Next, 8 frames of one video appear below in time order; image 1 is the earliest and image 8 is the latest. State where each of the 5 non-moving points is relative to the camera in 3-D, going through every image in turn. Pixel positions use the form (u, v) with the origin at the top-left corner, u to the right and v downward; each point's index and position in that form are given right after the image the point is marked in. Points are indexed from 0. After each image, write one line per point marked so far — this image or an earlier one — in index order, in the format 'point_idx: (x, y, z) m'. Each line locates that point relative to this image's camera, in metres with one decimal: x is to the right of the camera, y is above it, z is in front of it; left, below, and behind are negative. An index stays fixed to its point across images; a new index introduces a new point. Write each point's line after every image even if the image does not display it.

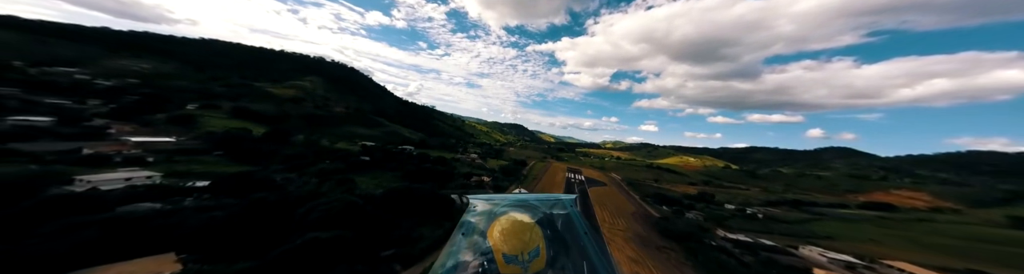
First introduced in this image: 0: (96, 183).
0: (-30.4, -3.4, +16.6) m
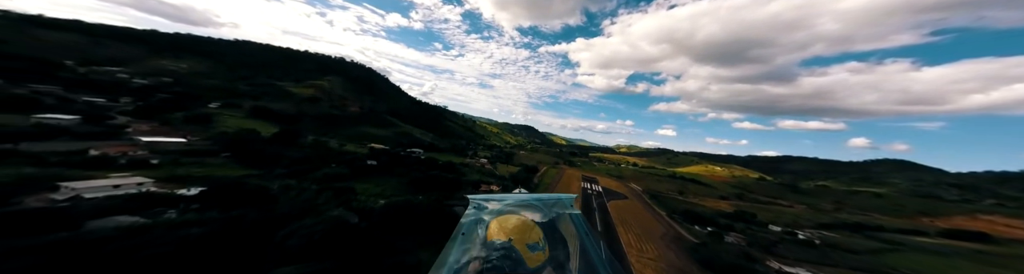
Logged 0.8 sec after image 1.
0: (-29.4, -3.7, +15.5) m
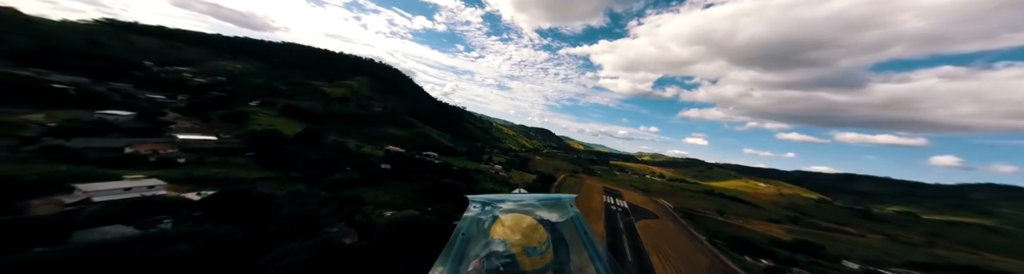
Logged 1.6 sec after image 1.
0: (-28.4, -3.8, +15.4) m
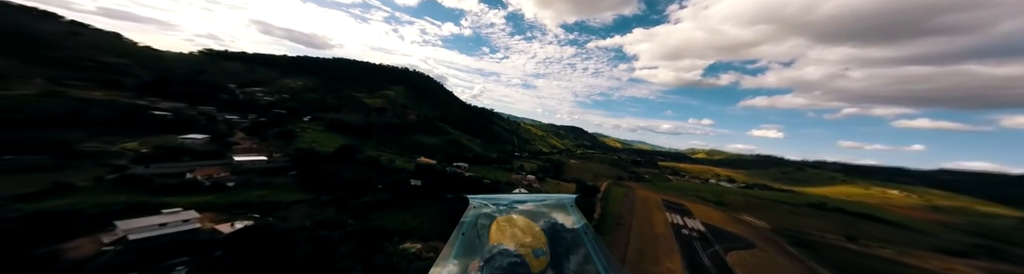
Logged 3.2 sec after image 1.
0: (-25.4, -6.3, +15.1) m
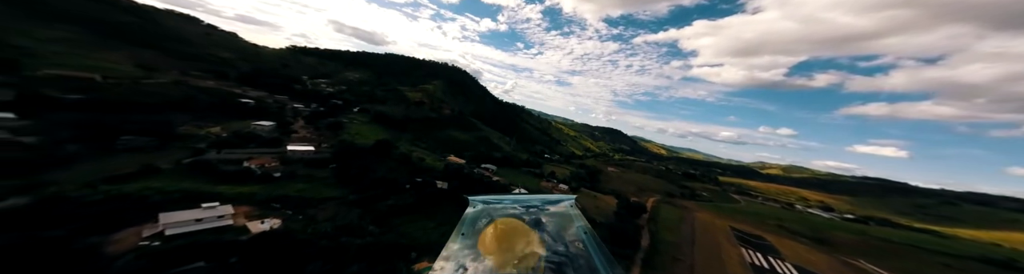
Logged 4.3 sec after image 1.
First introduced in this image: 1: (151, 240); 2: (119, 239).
0: (-23.4, -6.0, +15.5) m
1: (-21.7, -6.4, +13.7) m
2: (-22.9, -6.2, +13.2) m
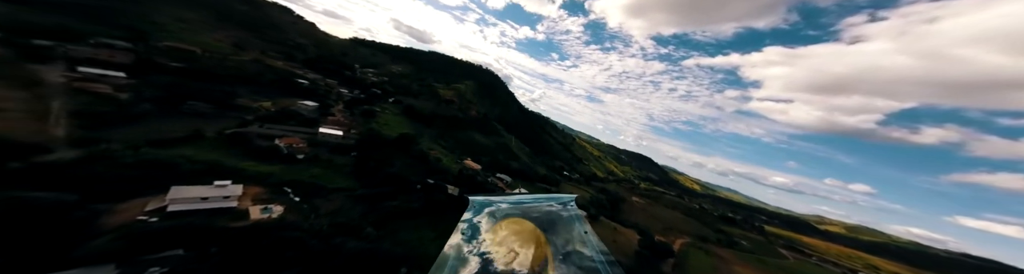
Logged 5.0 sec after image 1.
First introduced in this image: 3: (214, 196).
0: (-23.2, -4.3, +15.7) m
1: (-21.8, -4.8, +13.8) m
2: (-23.0, -4.5, +13.4) m
3: (-22.2, -4.4, +17.1) m
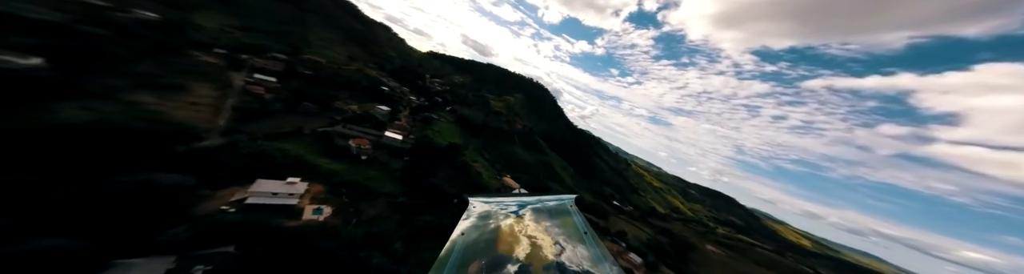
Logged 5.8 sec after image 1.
0: (-21.0, -4.5, +18.6) m
1: (-20.1, -5.0, +16.4) m
2: (-21.3, -4.5, +16.3) m
3: (-19.7, -4.7, +19.7) m
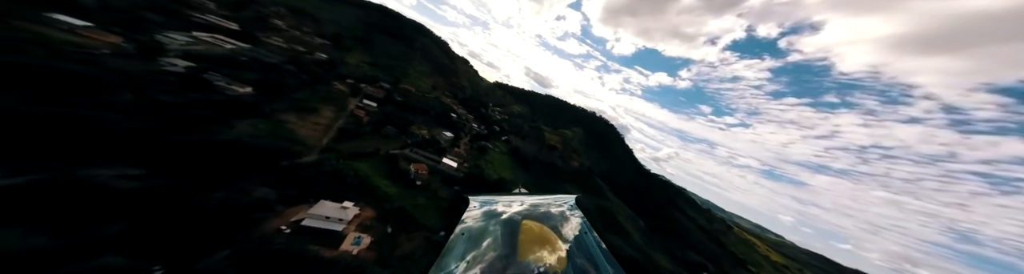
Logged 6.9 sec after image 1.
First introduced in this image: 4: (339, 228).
0: (-17.6, -6.7, +20.2) m
1: (-17.4, -7.0, +17.7) m
2: (-18.6, -6.5, +18.1) m
3: (-16.1, -7.2, +20.8) m
4: (-15.0, -7.9, +20.1) m
